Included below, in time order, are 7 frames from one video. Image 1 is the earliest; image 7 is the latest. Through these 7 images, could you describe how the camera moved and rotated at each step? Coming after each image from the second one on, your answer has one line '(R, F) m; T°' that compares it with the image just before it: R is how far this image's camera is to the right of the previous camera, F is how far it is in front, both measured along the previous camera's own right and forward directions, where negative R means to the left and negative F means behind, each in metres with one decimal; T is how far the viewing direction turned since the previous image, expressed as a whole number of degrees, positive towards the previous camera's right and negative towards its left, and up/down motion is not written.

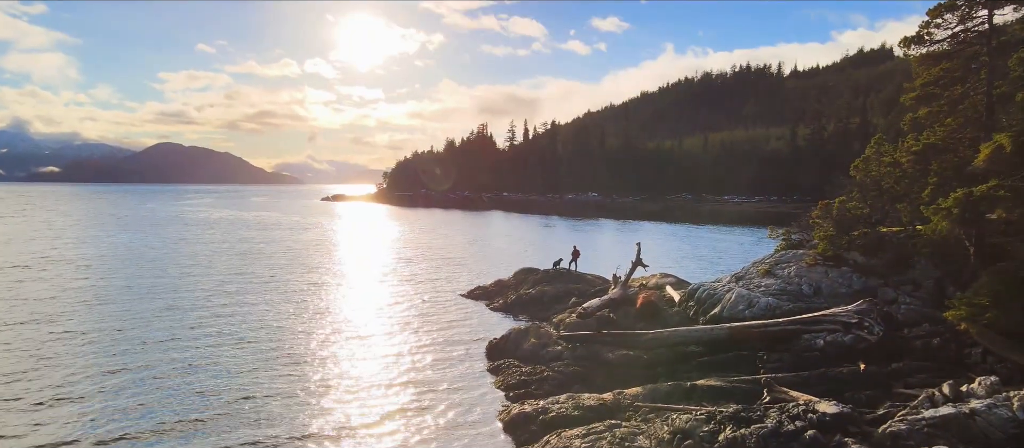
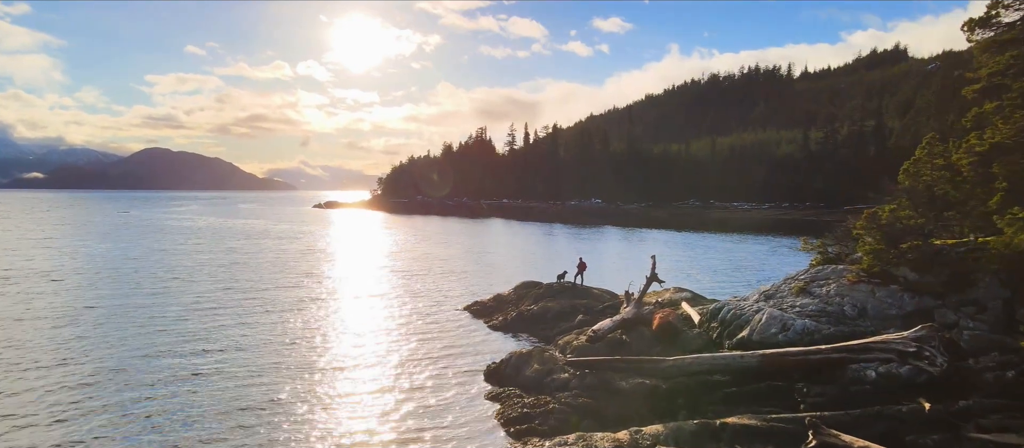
(-0.1, +3.3) m; 0°
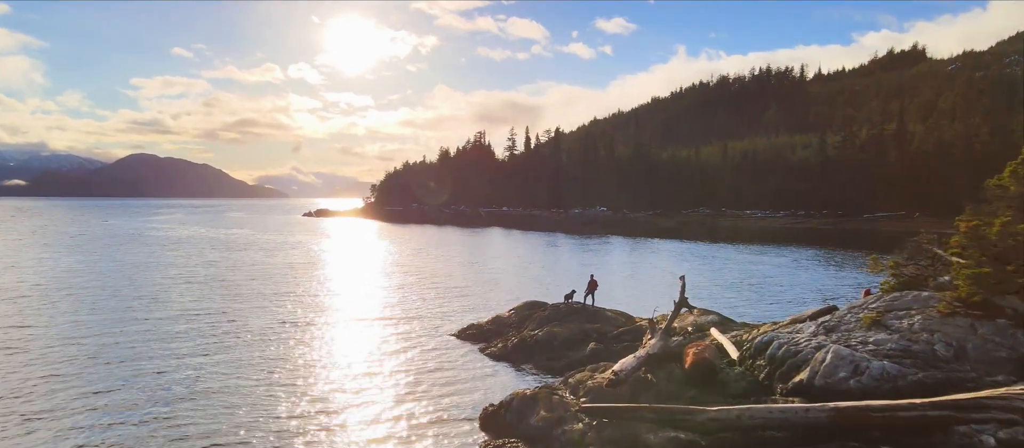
(-0.1, +4.7) m; 0°
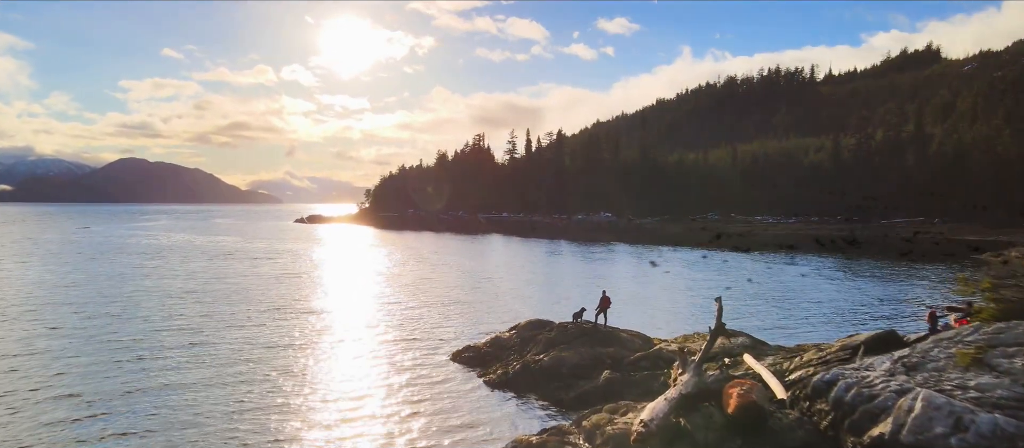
(-0.1, +3.5) m; 0°
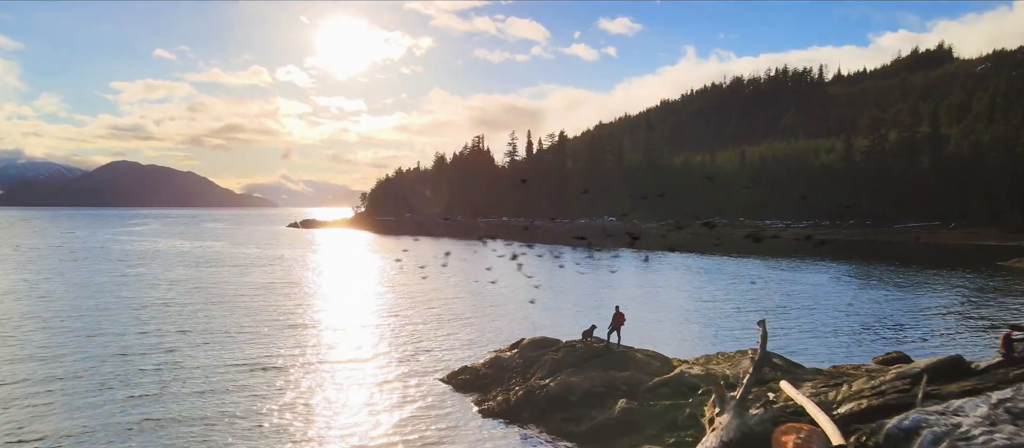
(-0.1, +2.6) m; 0°
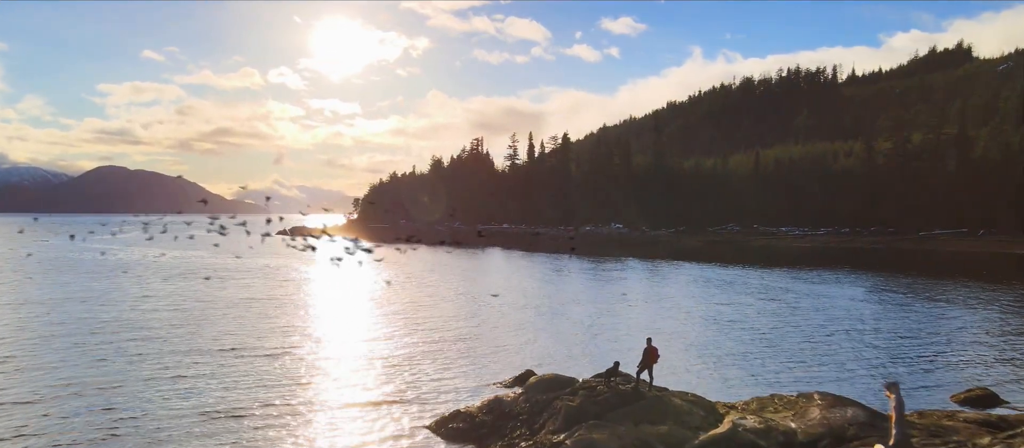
(-0.2, +4.0) m; 0°
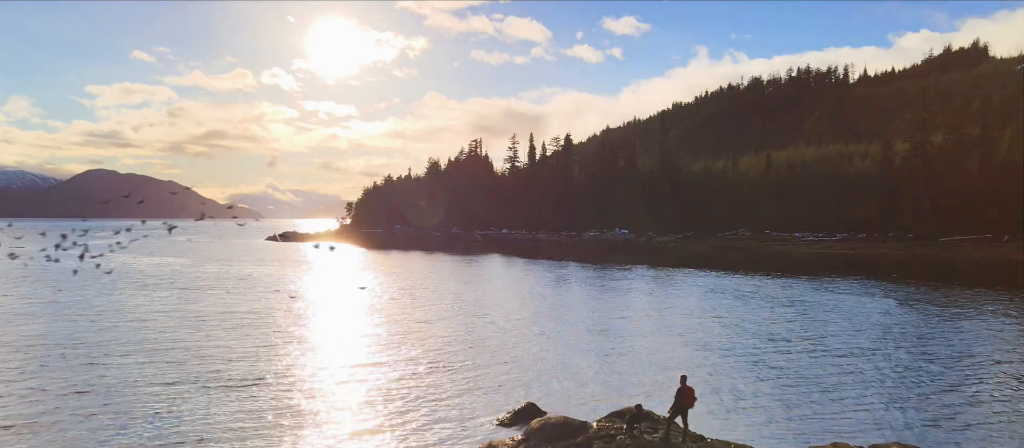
(0.0, +3.1) m; 0°
